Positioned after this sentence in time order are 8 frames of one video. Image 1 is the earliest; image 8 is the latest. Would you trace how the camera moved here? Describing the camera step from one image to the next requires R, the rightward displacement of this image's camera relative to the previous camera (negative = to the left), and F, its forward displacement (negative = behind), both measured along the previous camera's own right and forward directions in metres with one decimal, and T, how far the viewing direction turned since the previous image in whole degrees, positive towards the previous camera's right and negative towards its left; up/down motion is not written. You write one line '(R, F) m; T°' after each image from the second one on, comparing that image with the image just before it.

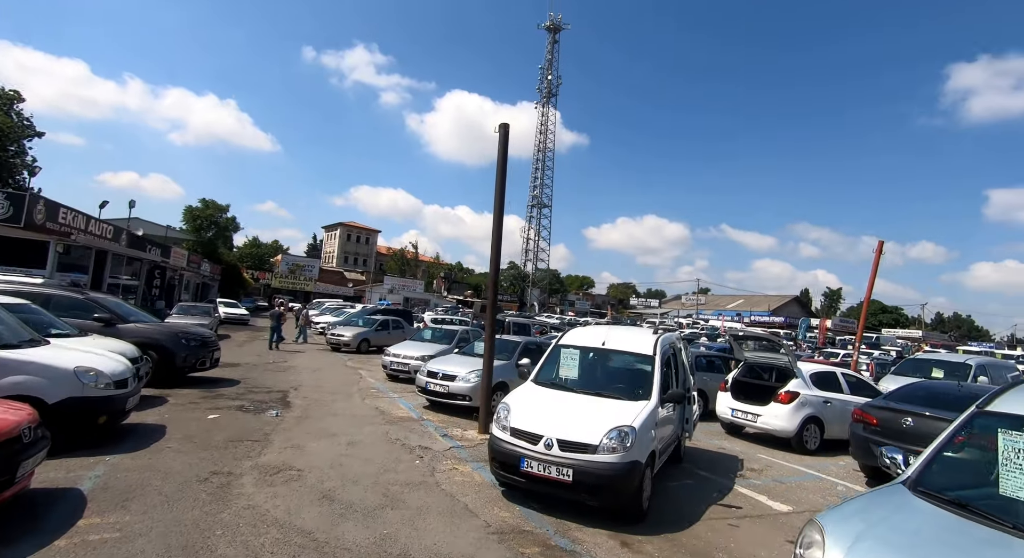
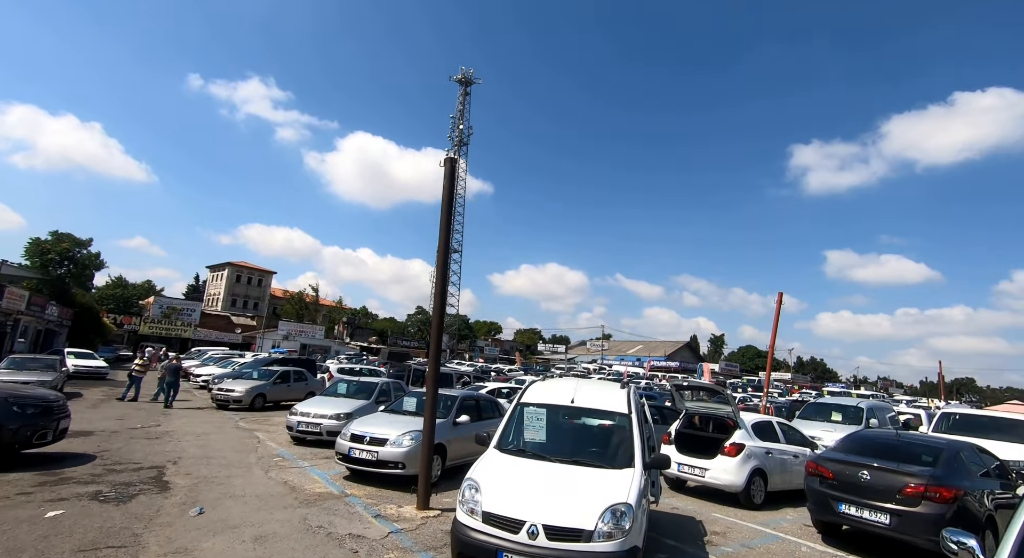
(-0.6, +0.8) m; +11°
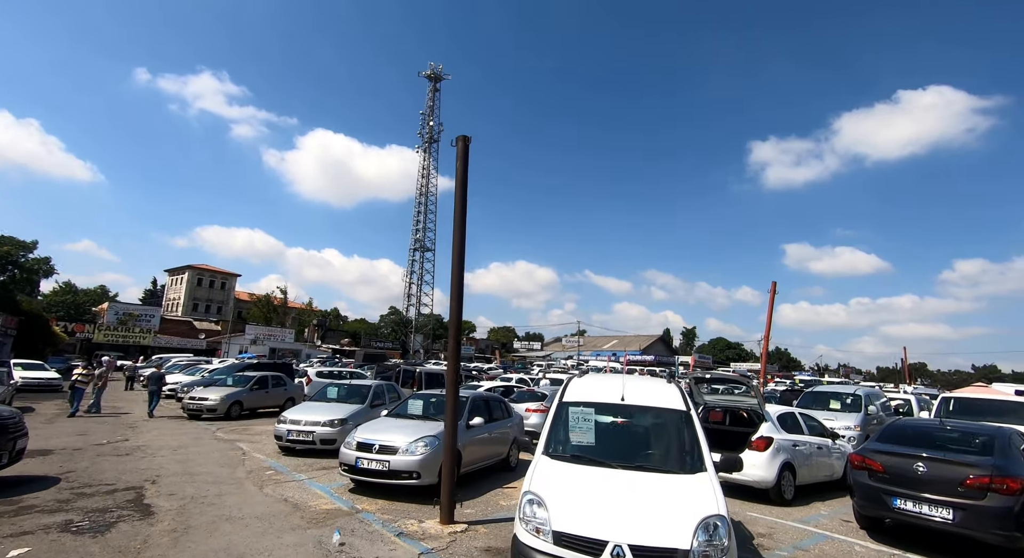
(-0.7, +0.6) m; +3°
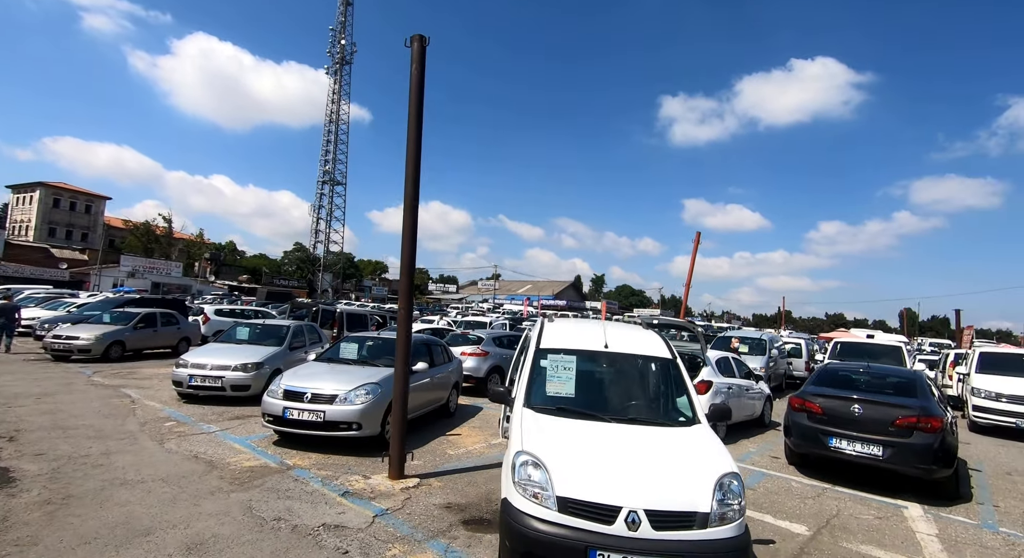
(-0.6, +0.7) m; +10°
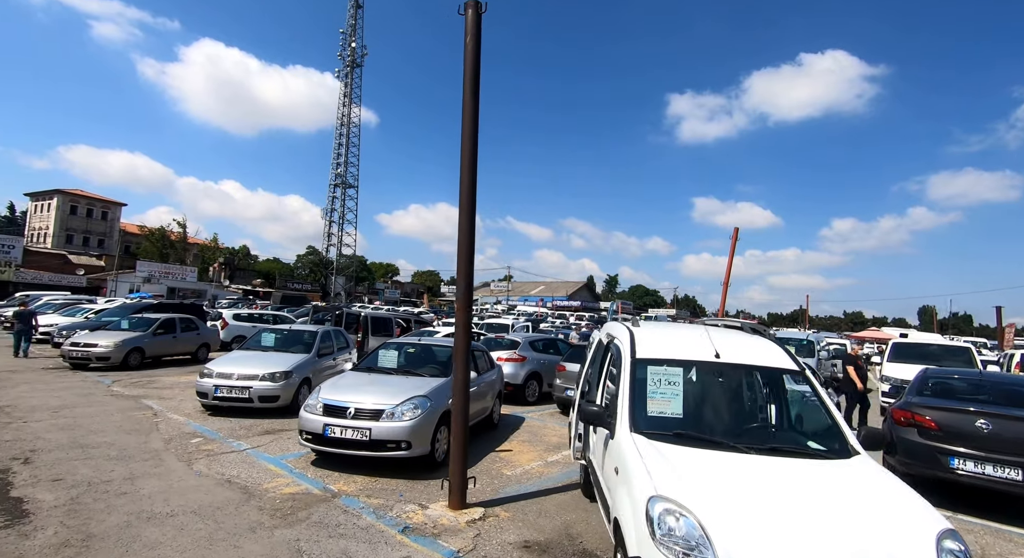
(-0.6, +0.7) m; -1°
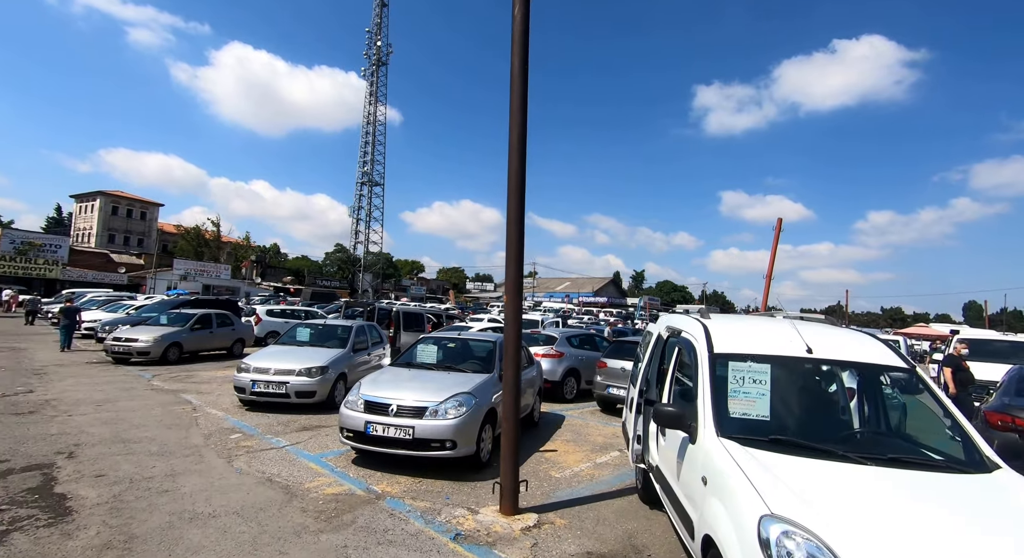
(-0.3, +0.3) m; -3°
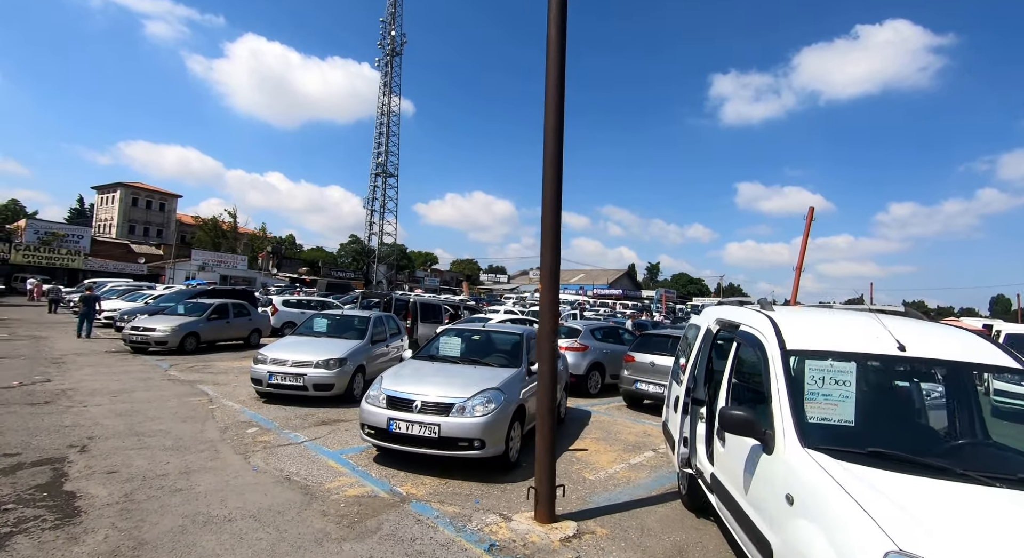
(-0.2, +0.4) m; -1°
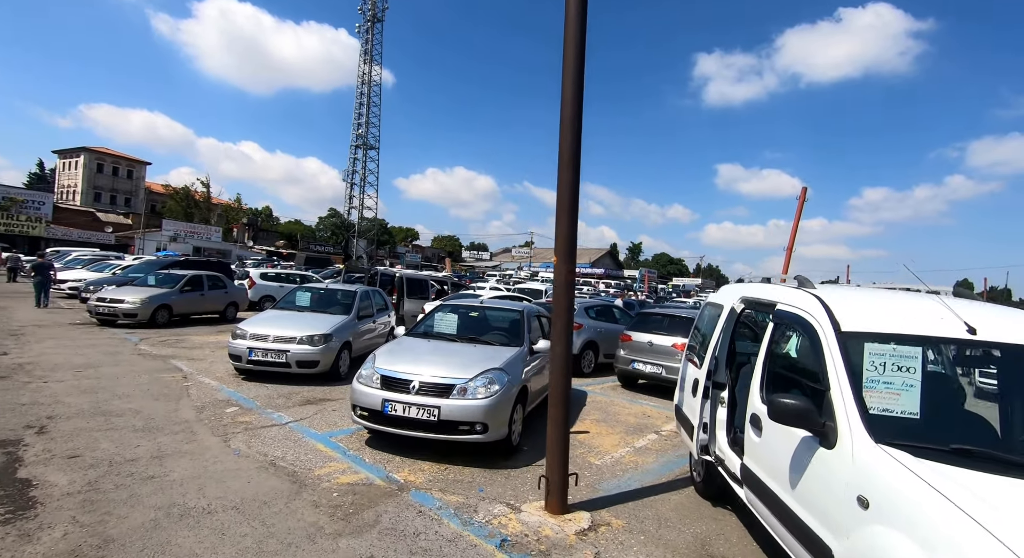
(-0.2, +0.4) m; +2°
